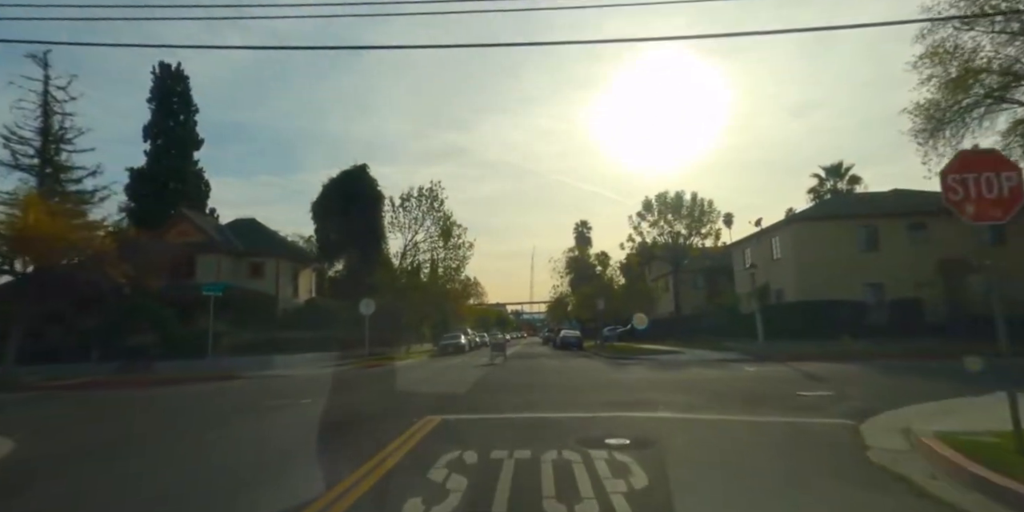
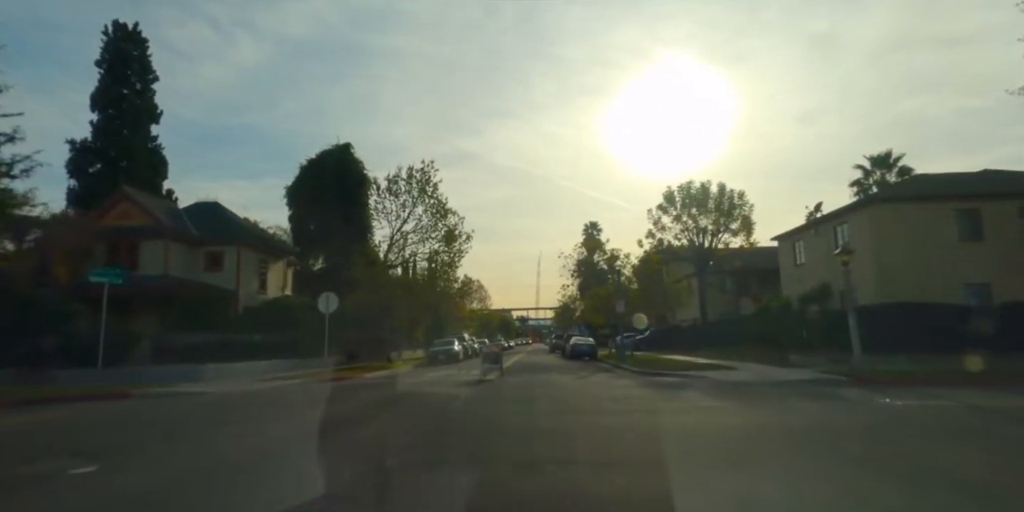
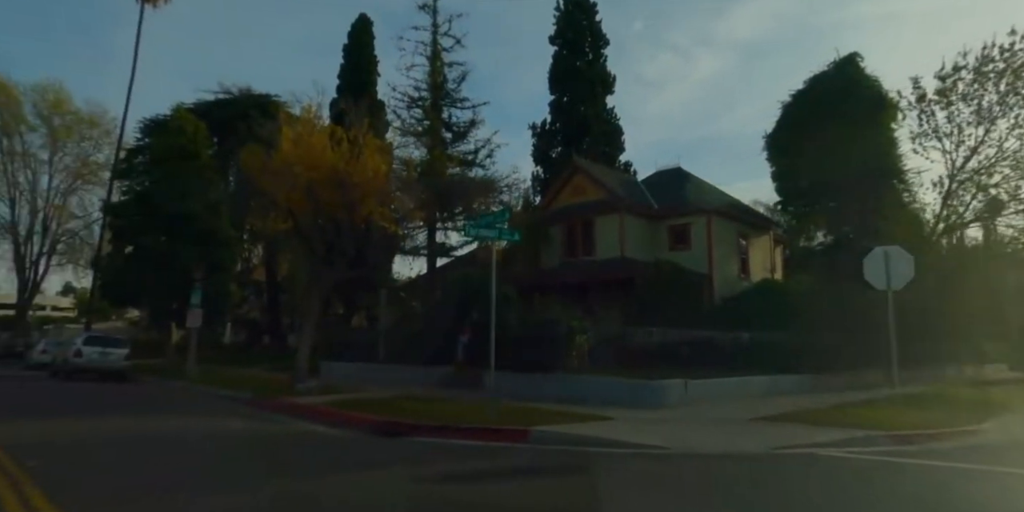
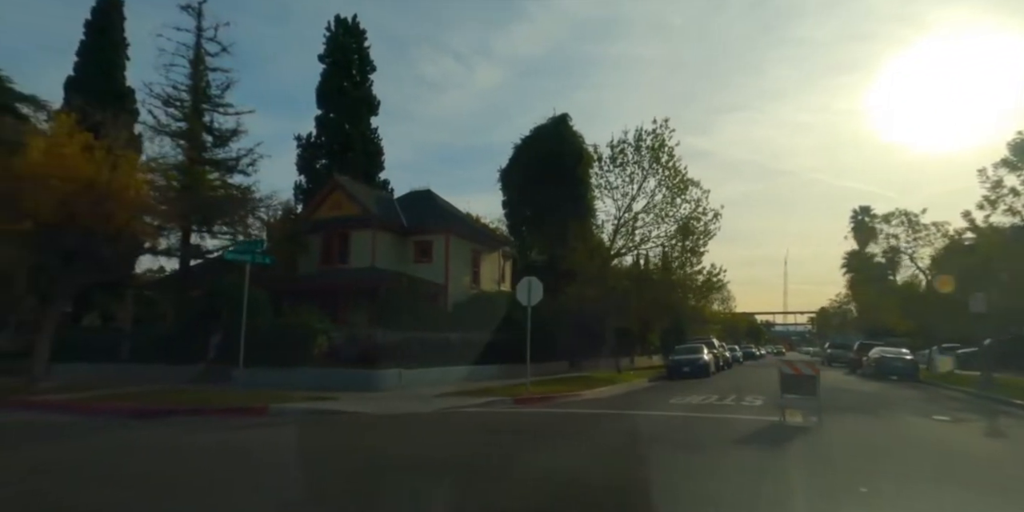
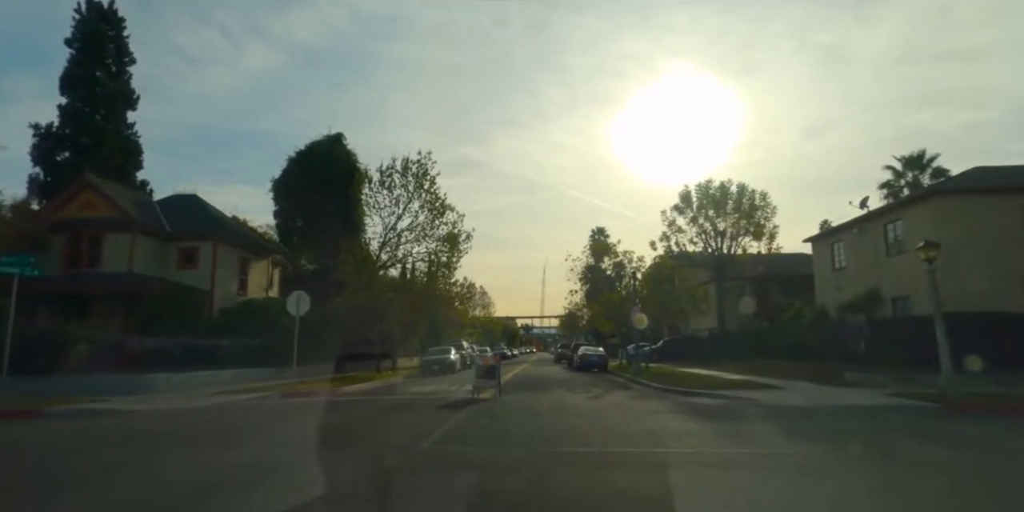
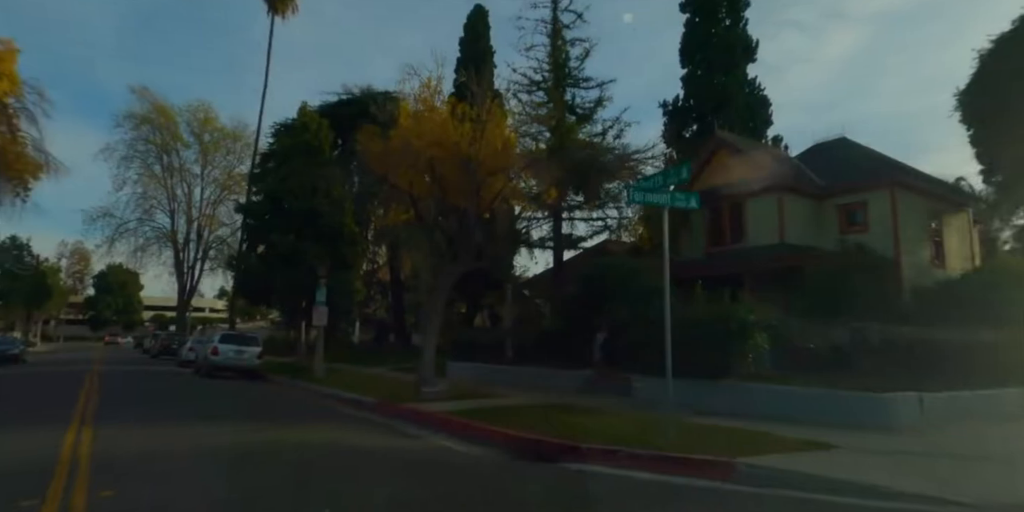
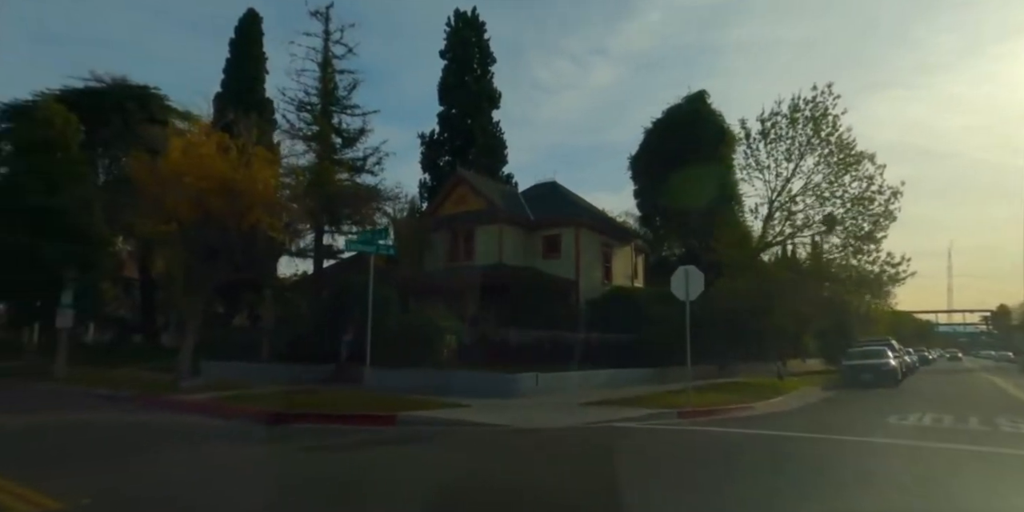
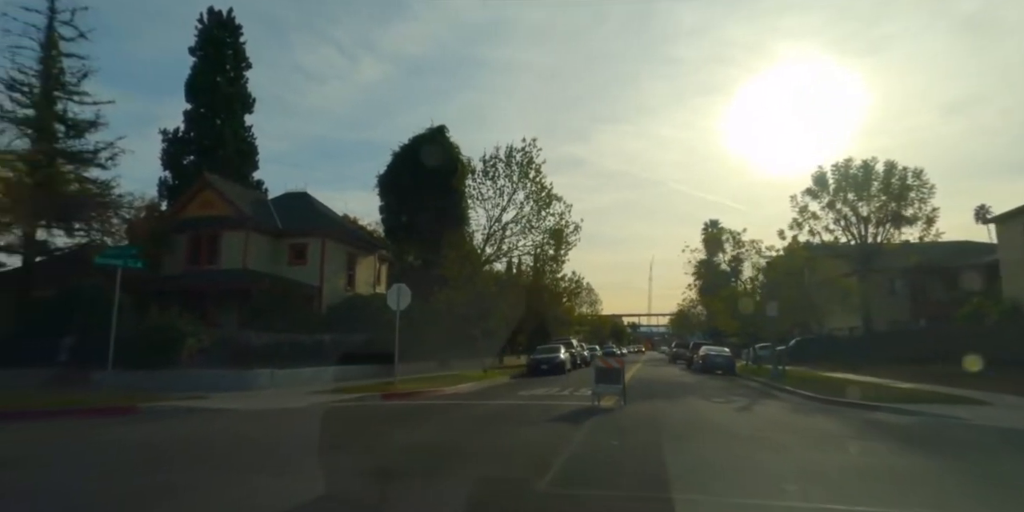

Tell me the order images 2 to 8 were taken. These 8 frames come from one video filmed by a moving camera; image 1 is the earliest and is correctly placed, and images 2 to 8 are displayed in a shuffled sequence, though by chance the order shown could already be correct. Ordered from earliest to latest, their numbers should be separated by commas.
2, 5, 8, 4, 7, 3, 6
